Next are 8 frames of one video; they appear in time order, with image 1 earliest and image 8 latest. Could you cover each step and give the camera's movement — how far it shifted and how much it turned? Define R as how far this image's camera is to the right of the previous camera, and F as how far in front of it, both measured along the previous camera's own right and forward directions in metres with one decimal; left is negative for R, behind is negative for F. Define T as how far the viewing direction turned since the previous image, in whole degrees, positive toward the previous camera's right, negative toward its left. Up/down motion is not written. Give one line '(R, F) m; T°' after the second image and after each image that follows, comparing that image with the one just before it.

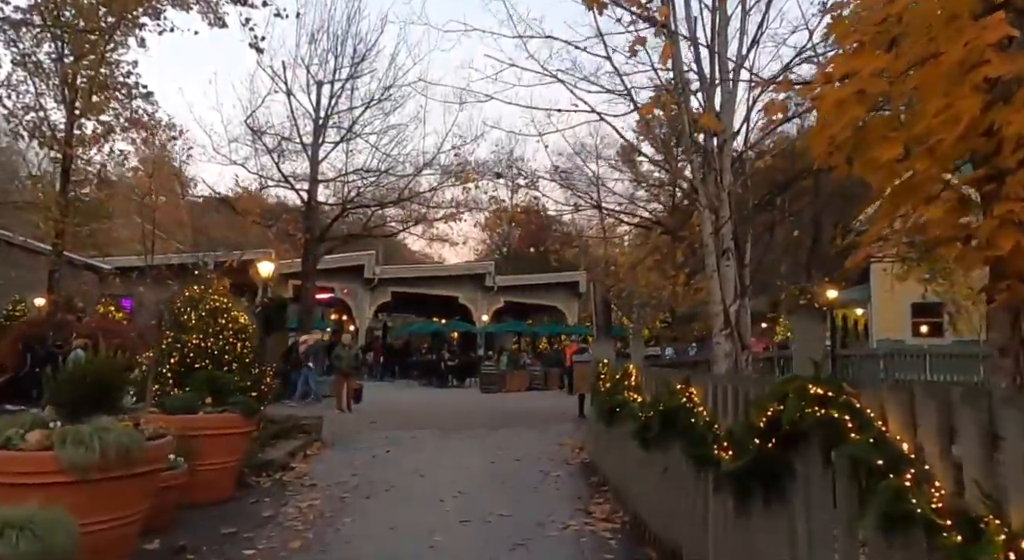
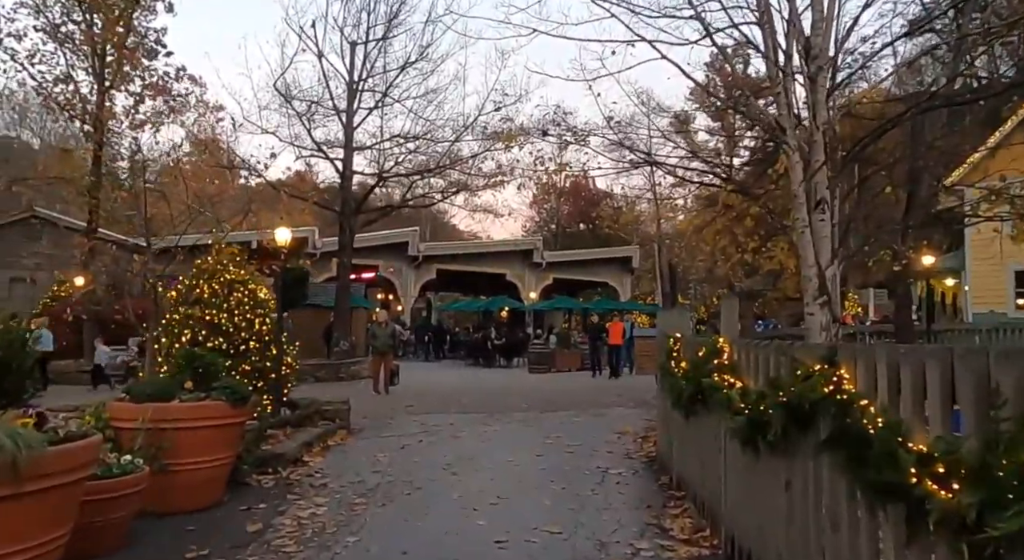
(0.0, +1.5) m; -4°
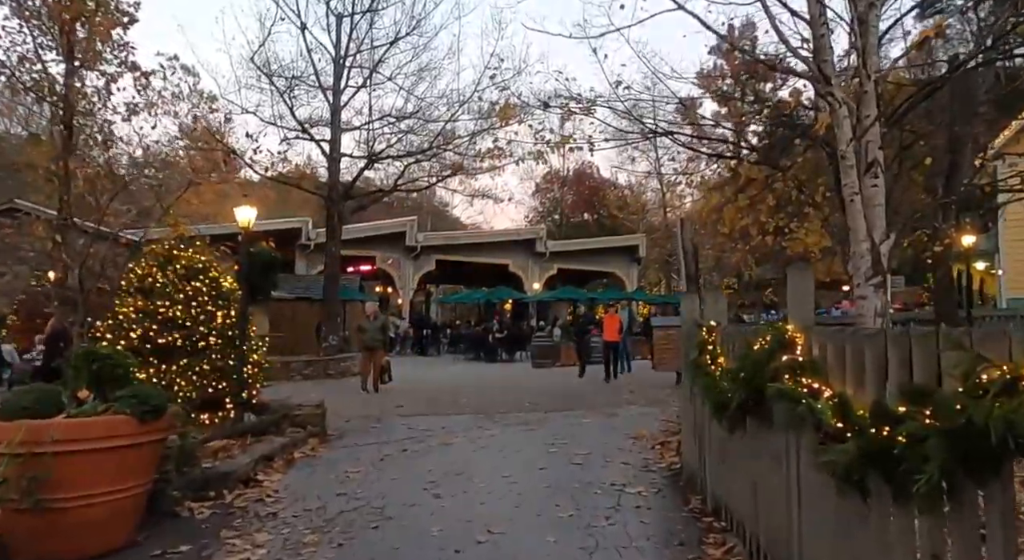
(+0.1, +1.3) m; 0°
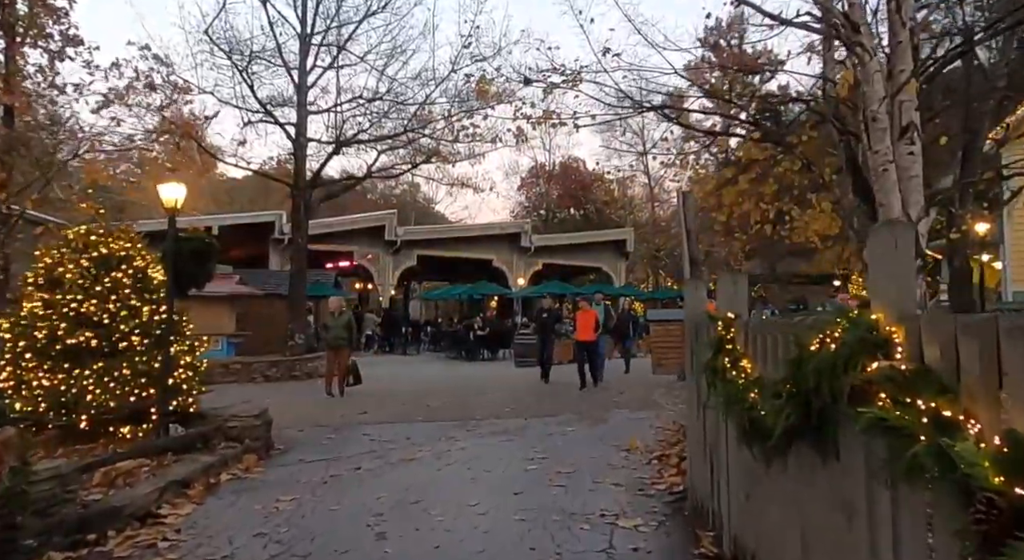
(+0.1, +1.2) m; +1°
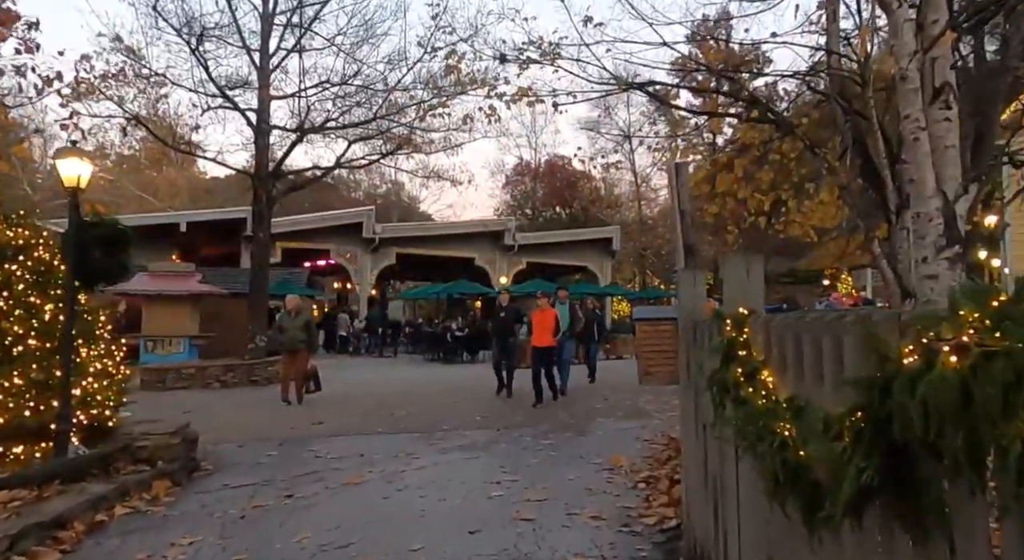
(+0.2, +1.1) m; +1°
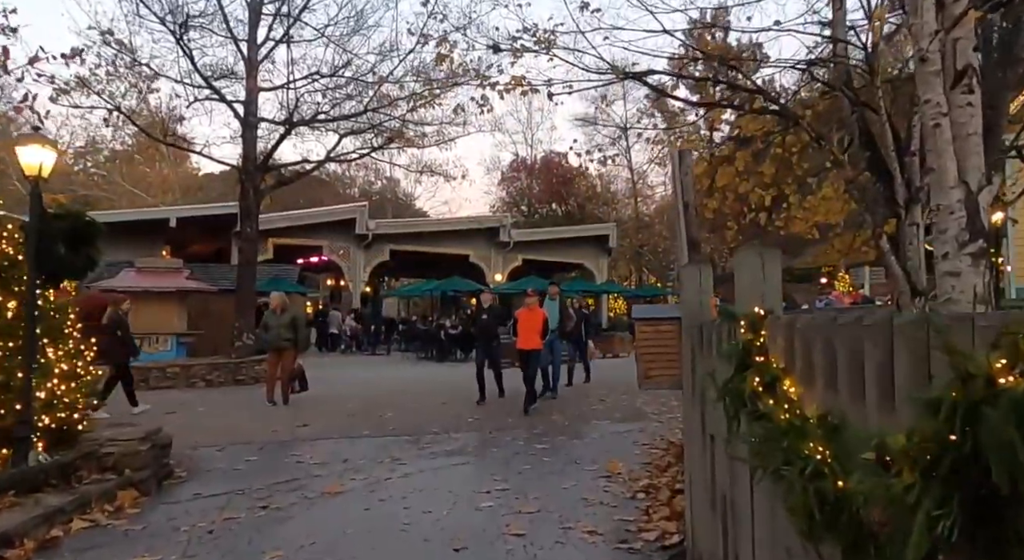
(0.0, +0.4) m; 0°
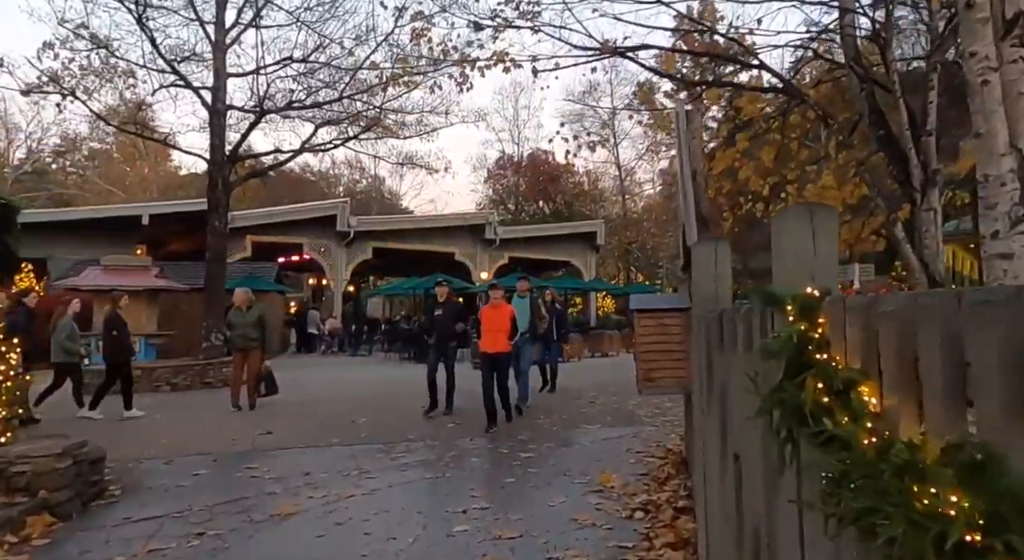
(+0.1, +0.8) m; +1°
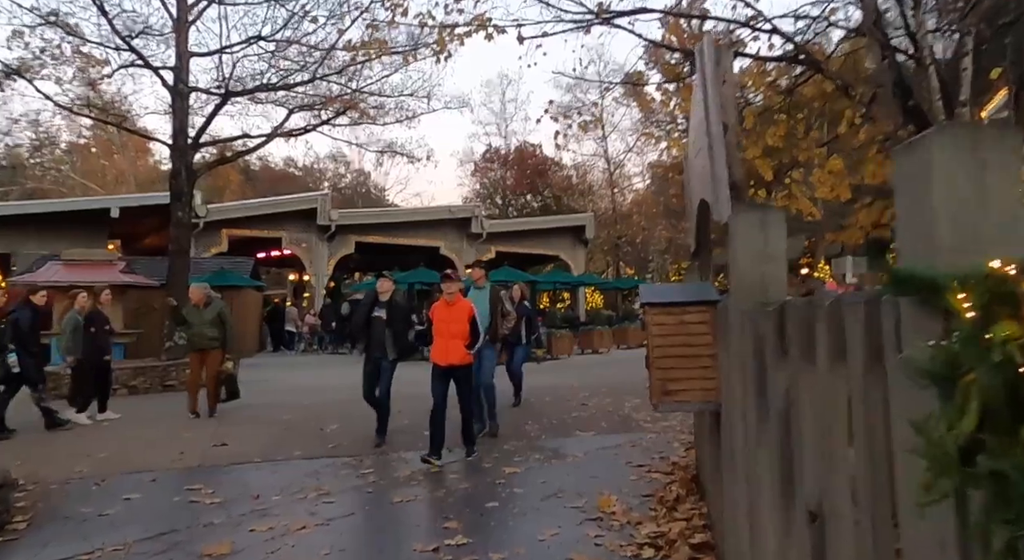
(0.0, +0.9) m; +1°
